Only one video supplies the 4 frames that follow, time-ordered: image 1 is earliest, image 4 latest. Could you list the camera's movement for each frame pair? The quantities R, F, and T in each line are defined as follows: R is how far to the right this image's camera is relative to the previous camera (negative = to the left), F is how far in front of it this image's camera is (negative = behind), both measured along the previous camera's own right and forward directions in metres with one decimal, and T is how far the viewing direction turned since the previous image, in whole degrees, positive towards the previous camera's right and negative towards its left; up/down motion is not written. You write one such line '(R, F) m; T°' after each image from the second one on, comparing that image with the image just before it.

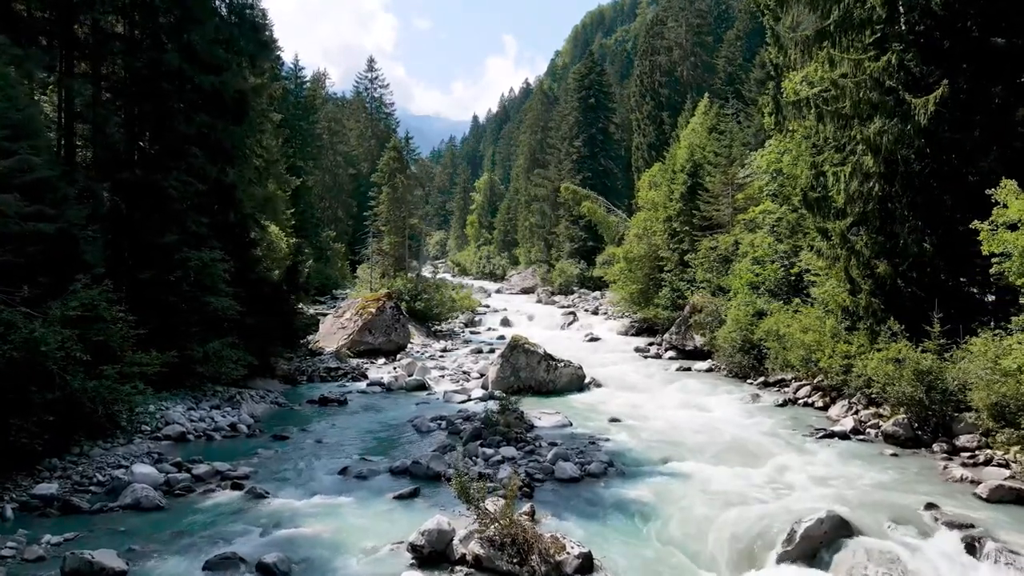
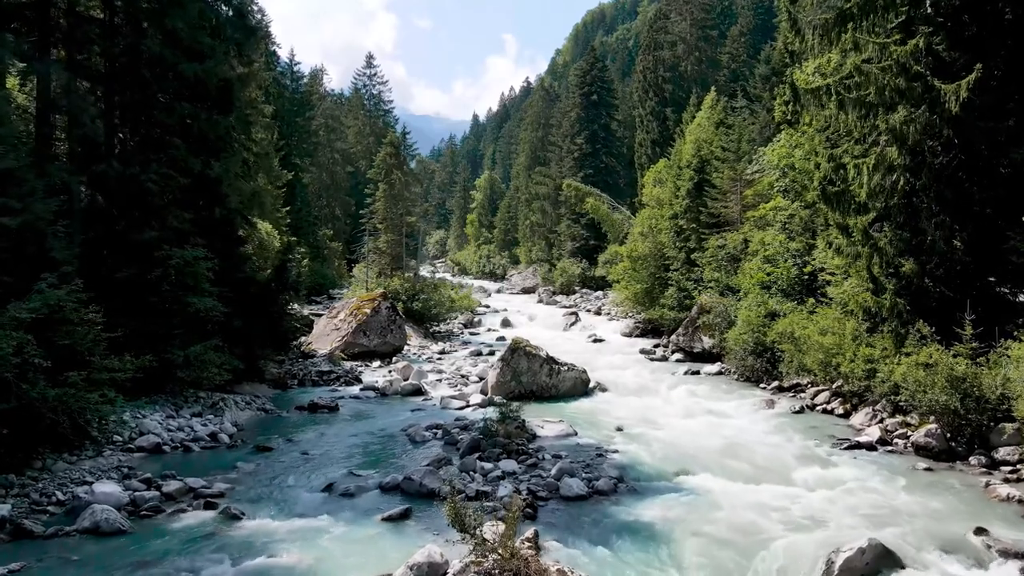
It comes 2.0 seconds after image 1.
(0.0, +0.9) m; 0°
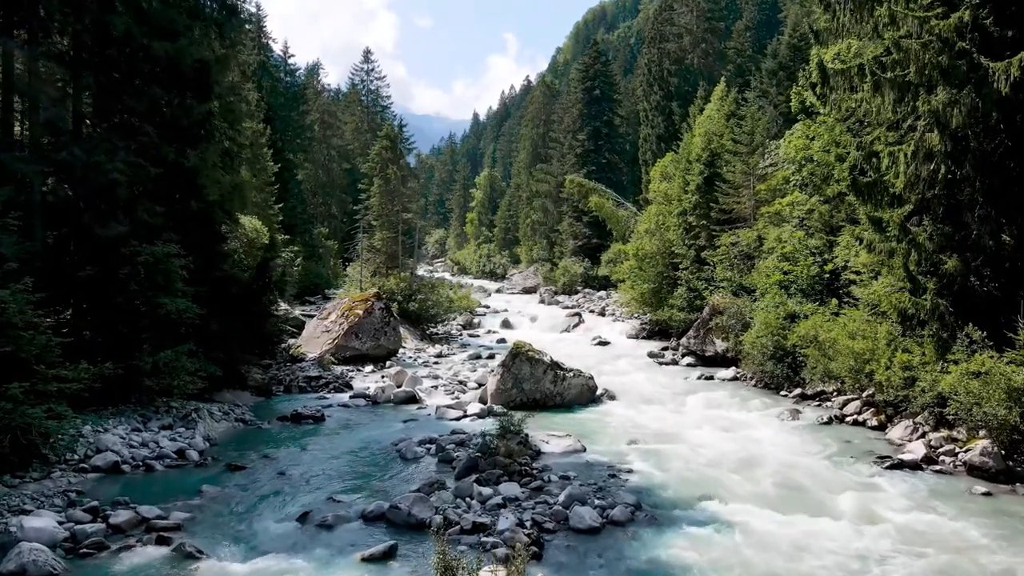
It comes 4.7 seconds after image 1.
(0.0, +1.2) m; 0°
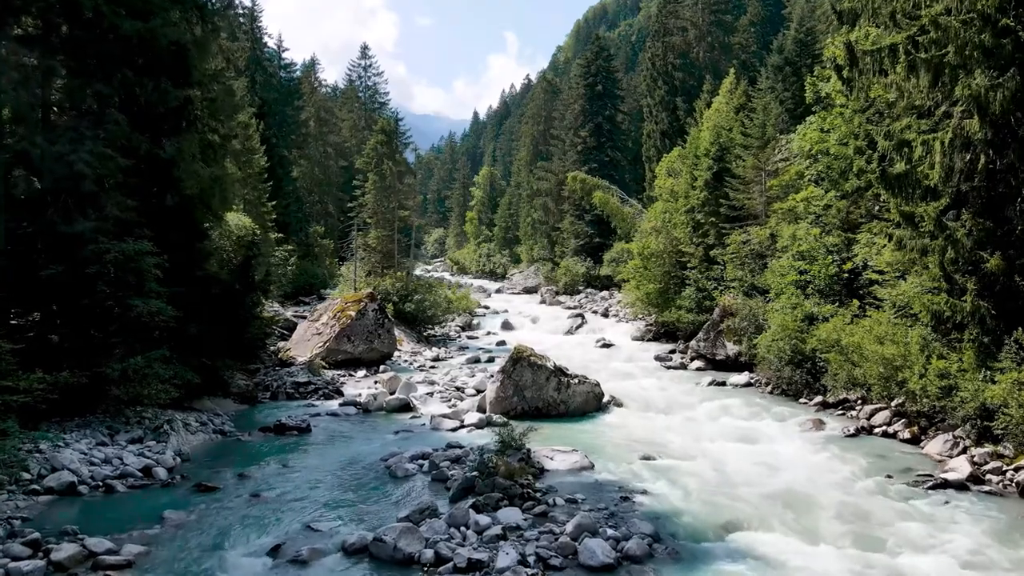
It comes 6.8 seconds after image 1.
(0.0, +1.0) m; 0°
